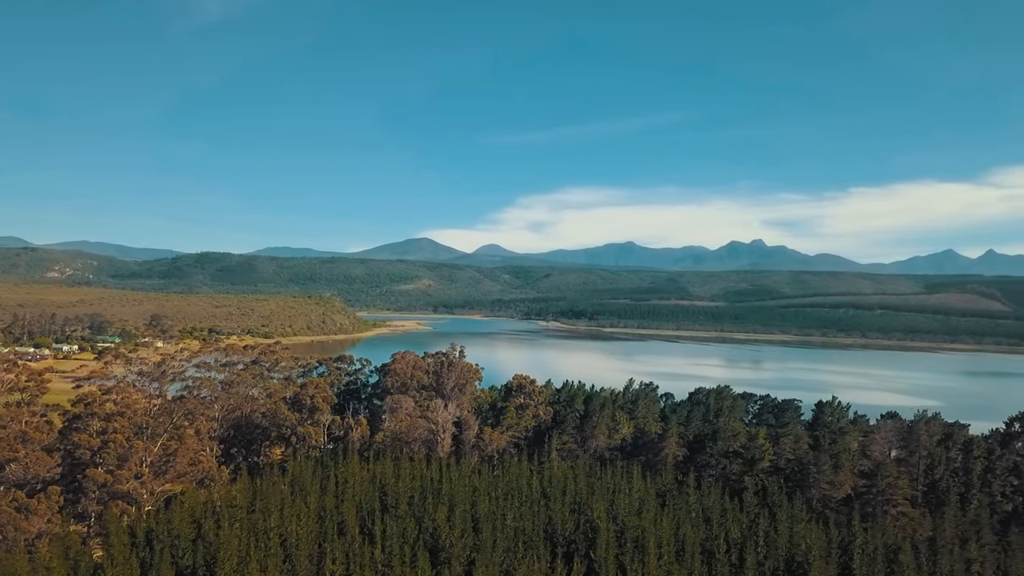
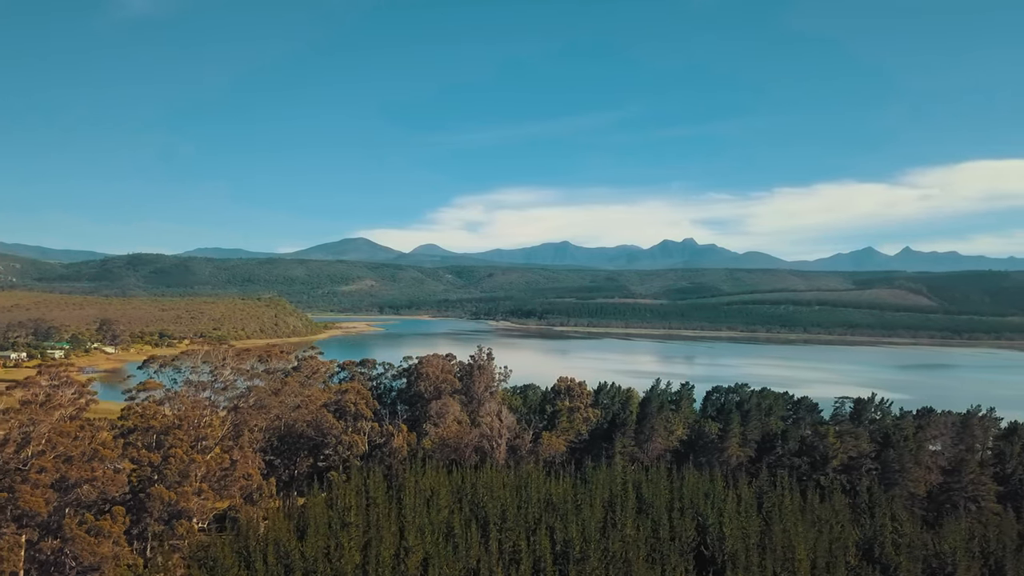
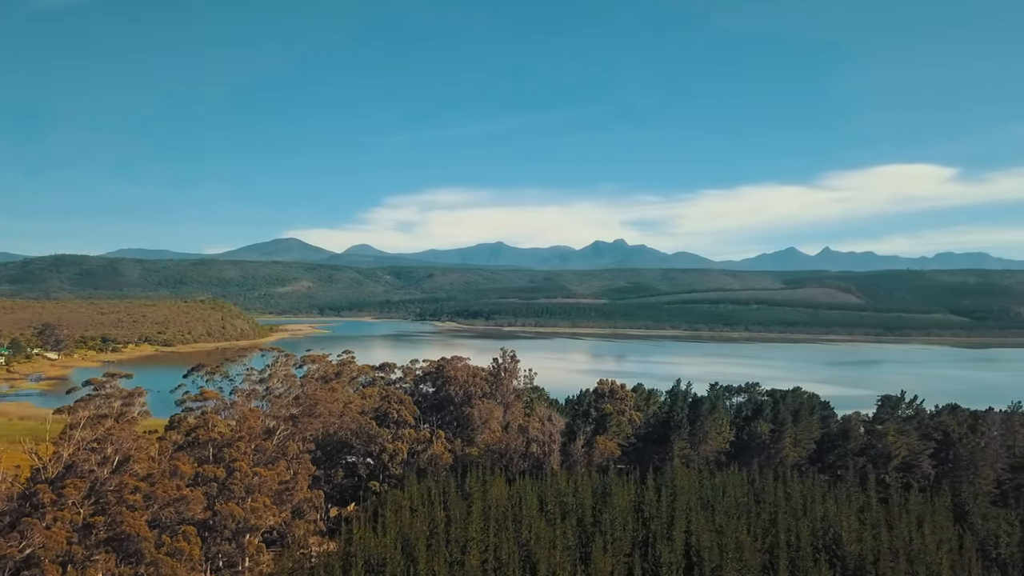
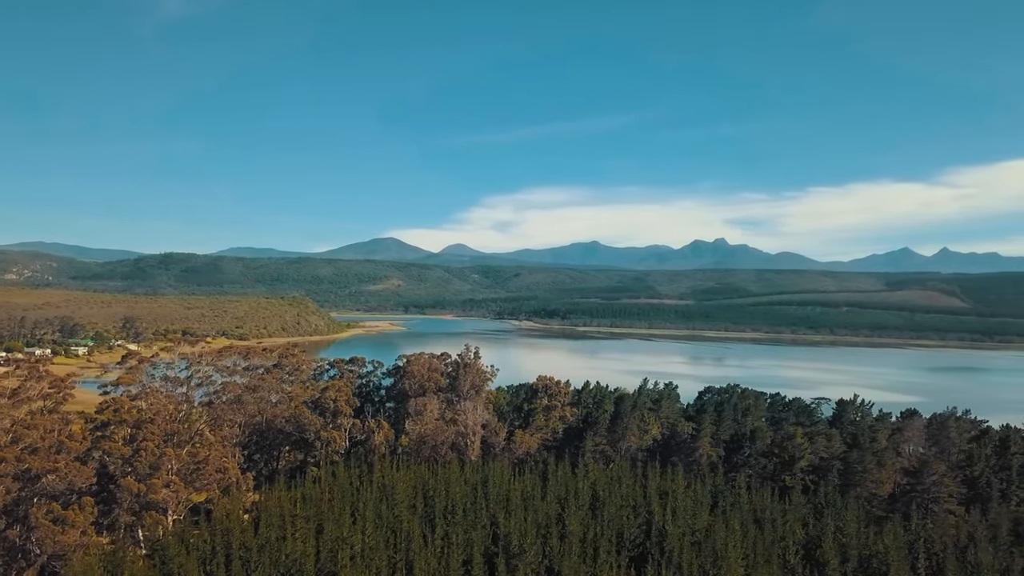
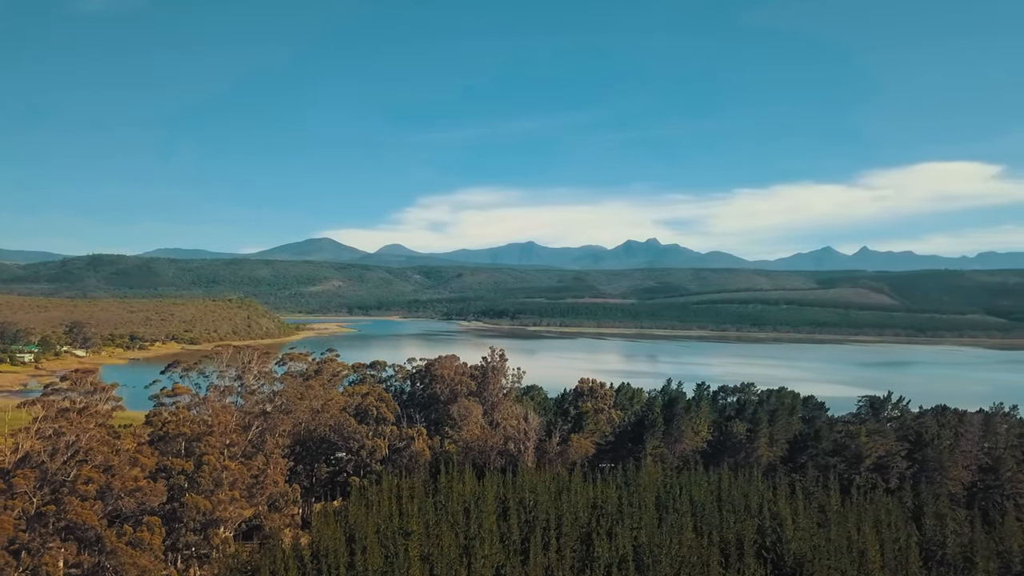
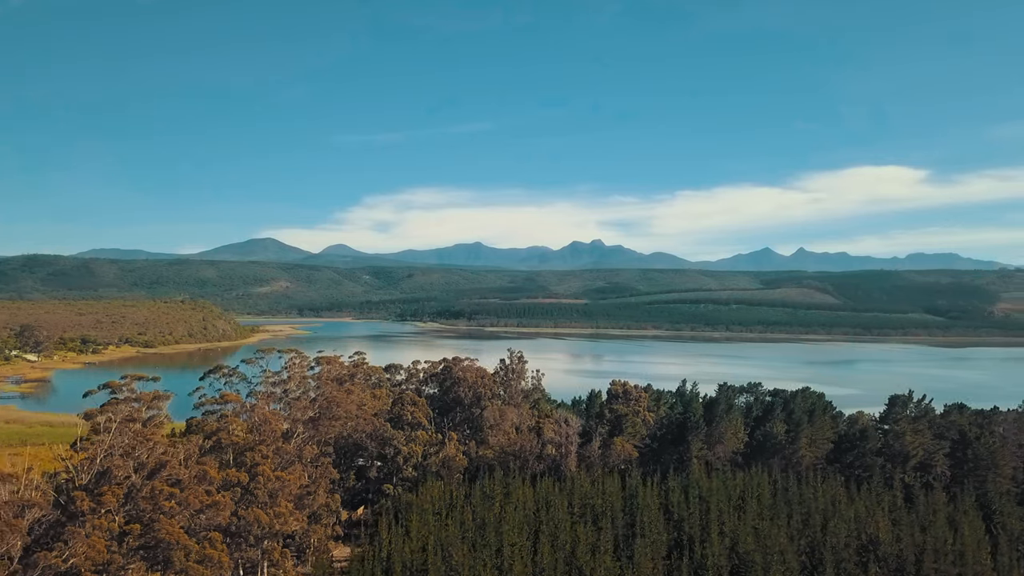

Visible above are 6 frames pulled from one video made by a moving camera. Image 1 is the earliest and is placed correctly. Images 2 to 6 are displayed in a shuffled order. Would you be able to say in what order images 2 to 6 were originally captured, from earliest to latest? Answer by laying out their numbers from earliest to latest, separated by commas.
4, 2, 5, 3, 6
